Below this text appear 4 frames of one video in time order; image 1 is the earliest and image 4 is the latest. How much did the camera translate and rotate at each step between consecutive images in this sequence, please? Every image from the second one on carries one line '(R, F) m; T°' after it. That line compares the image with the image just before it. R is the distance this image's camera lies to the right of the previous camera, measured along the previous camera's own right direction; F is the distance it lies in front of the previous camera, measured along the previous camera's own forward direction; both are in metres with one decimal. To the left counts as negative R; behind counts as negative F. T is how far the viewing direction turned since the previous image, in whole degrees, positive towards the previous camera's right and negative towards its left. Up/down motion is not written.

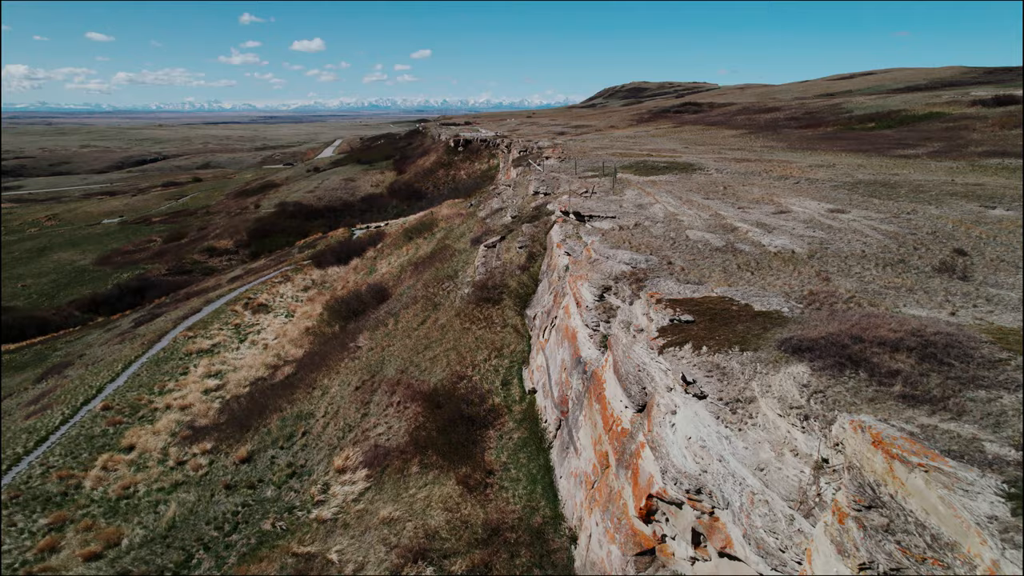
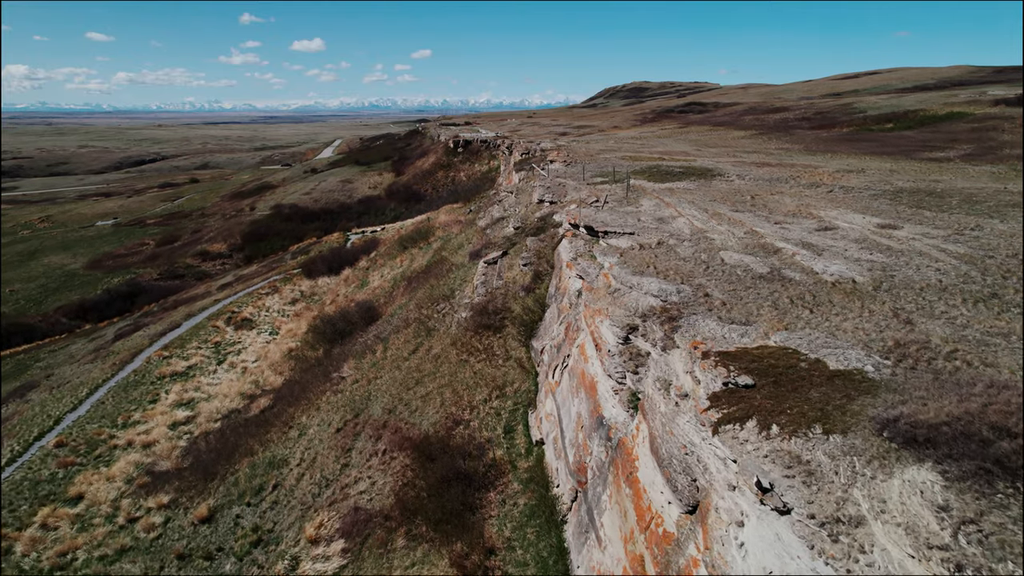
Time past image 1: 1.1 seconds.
(-0.2, +2.8) m; 0°
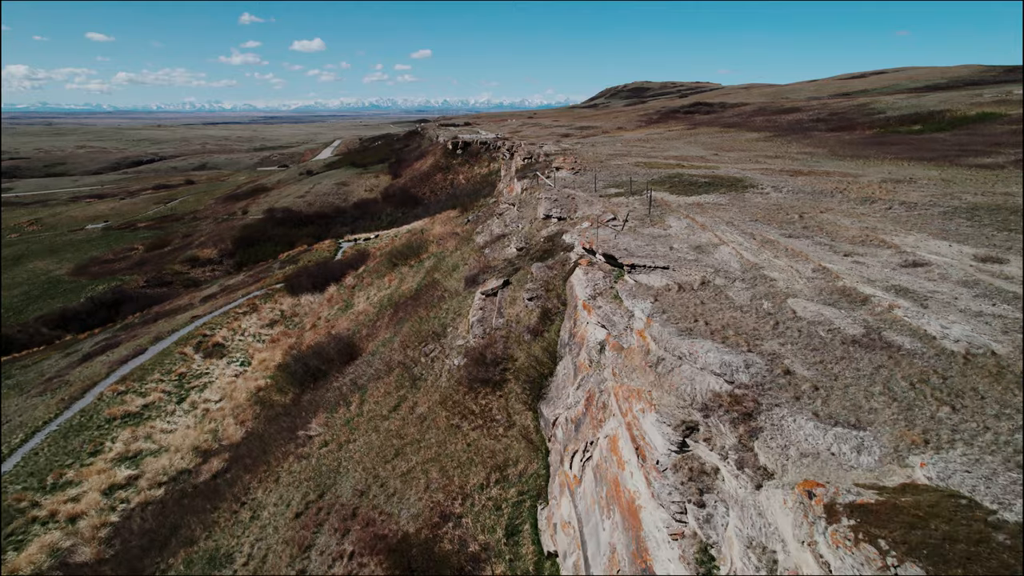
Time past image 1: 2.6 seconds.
(-0.1, +3.9) m; 0°
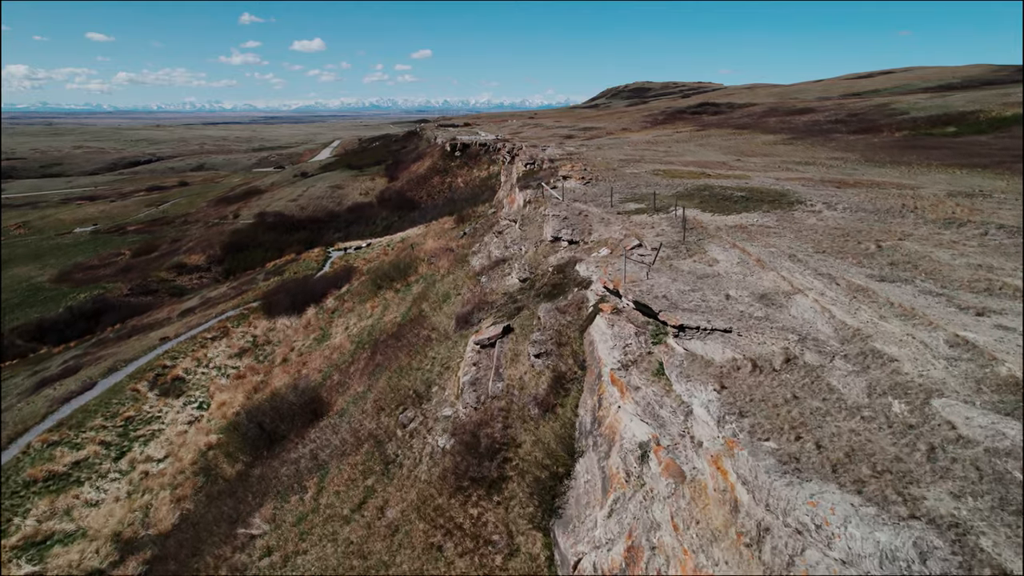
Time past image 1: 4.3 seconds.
(-0.1, +4.3) m; 0°
